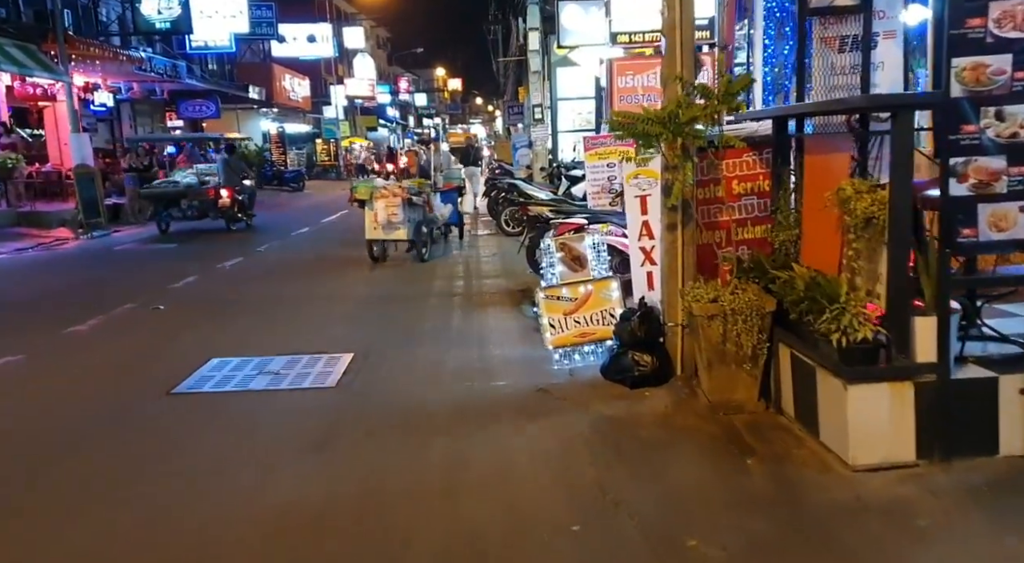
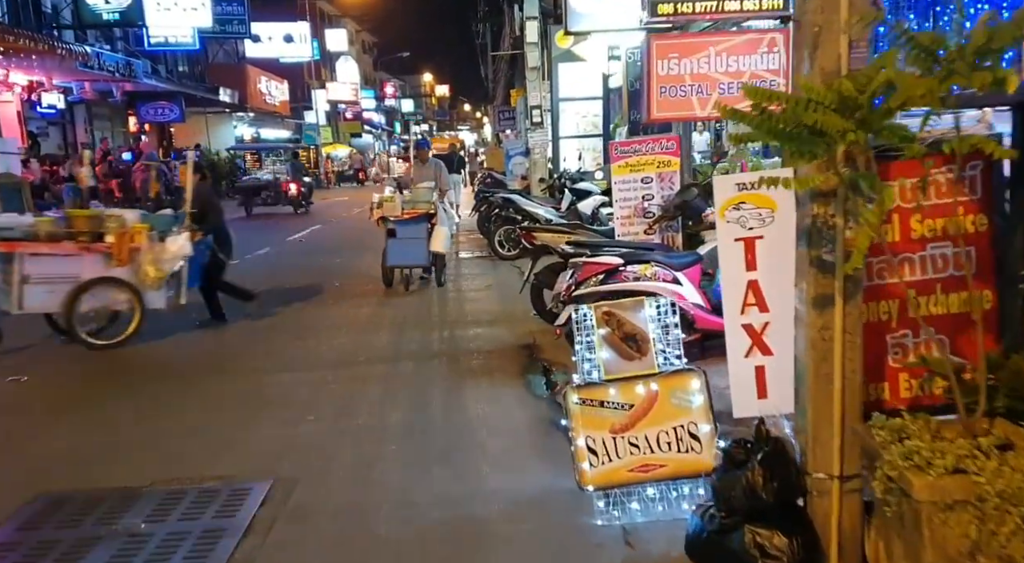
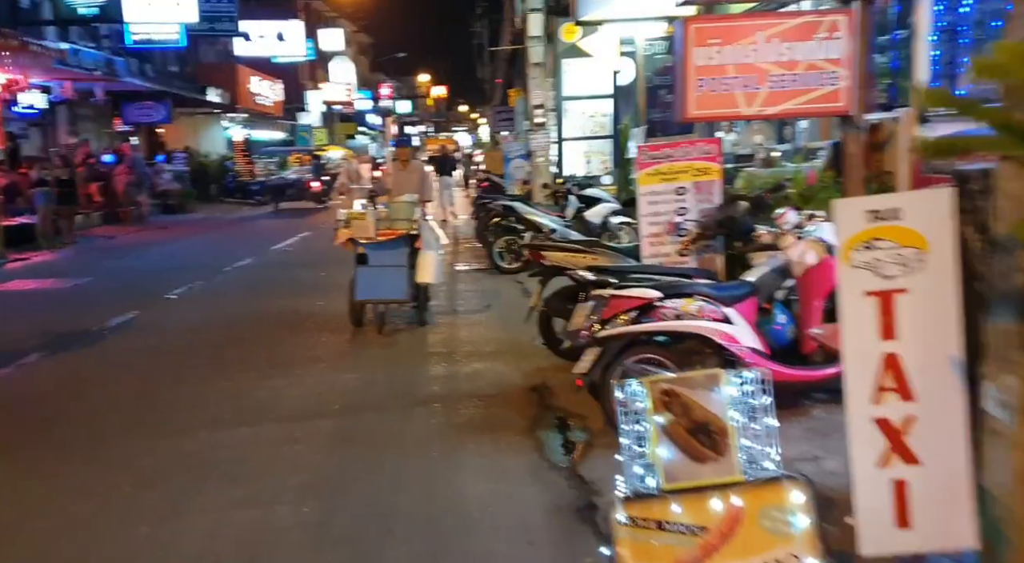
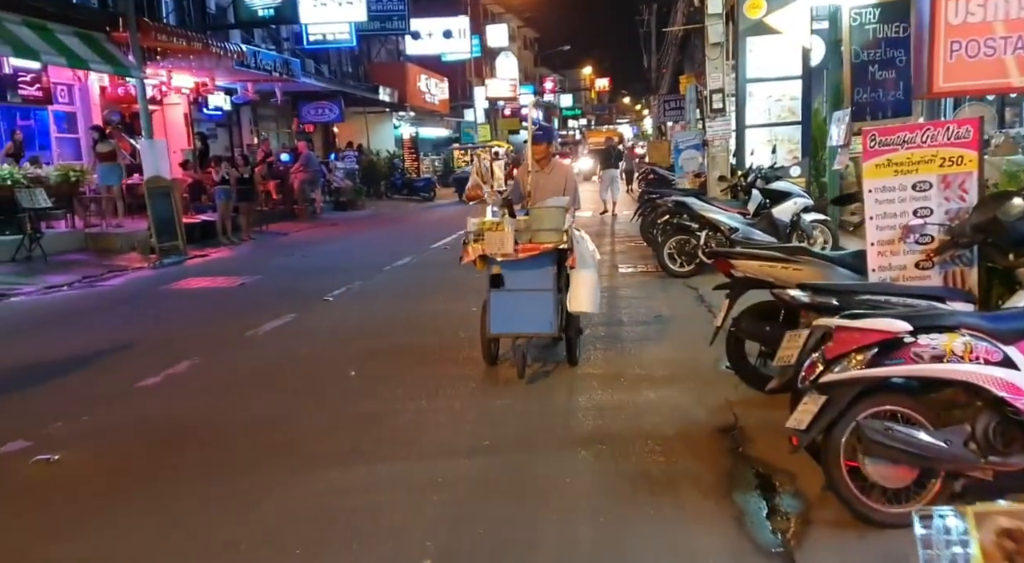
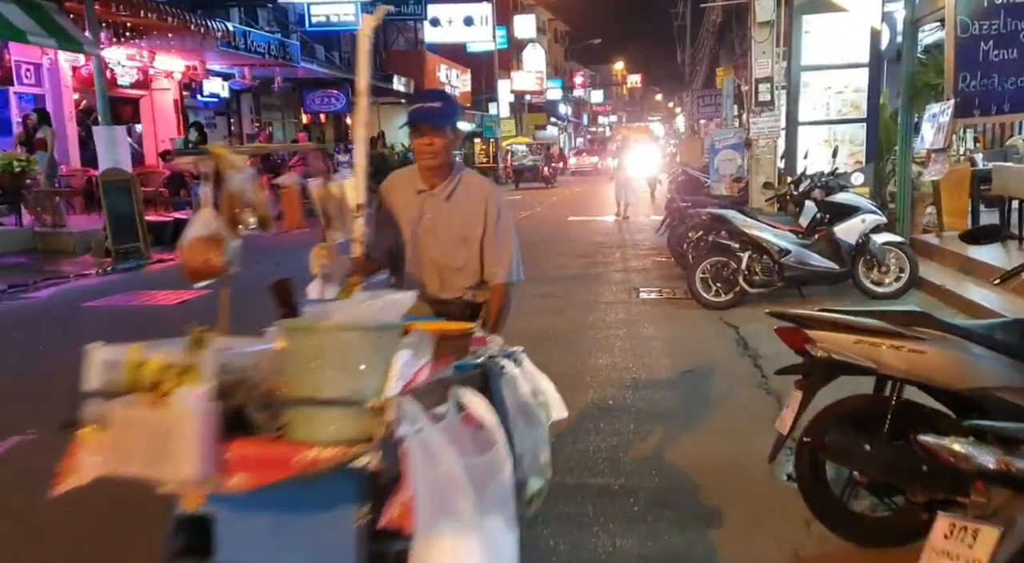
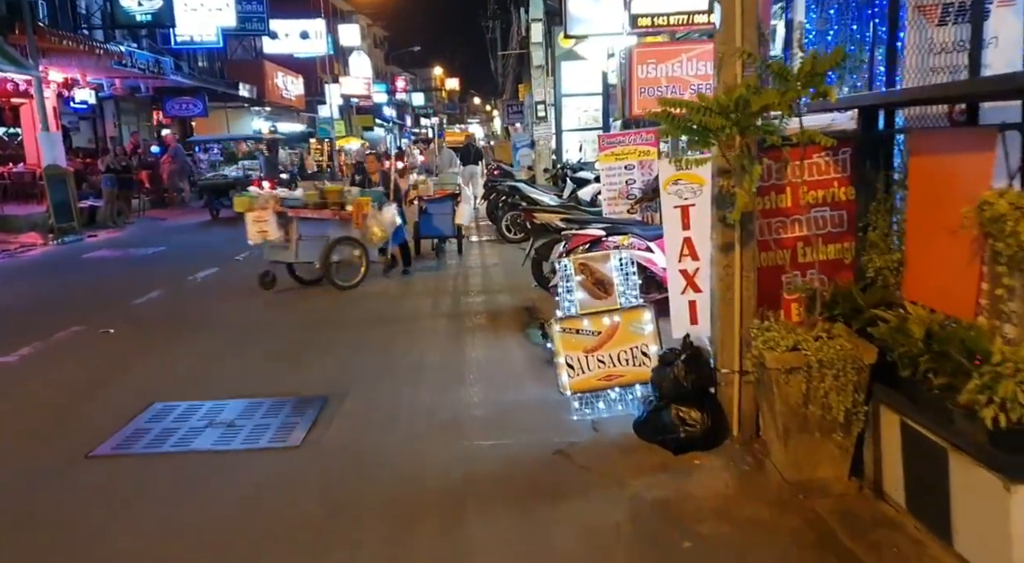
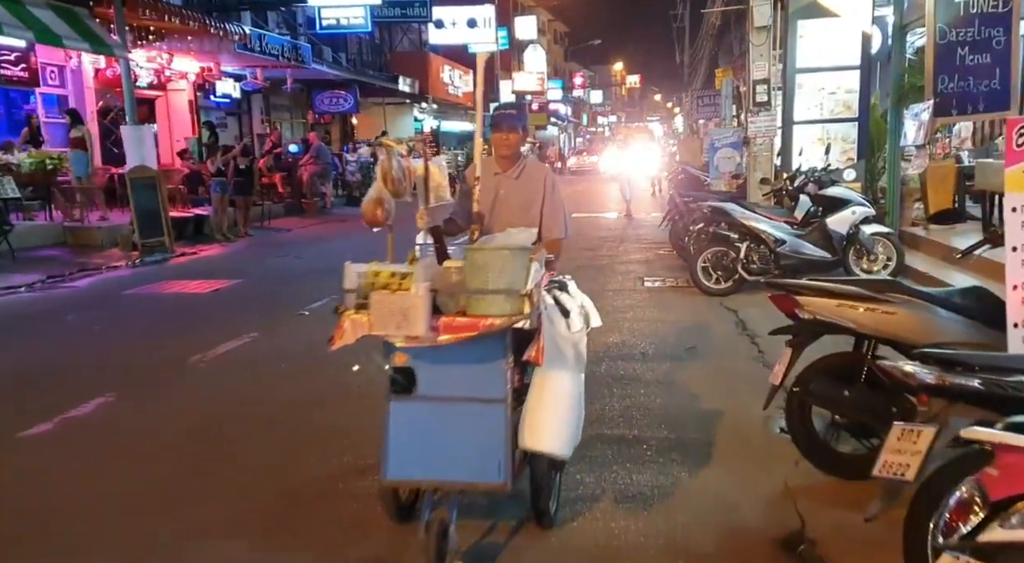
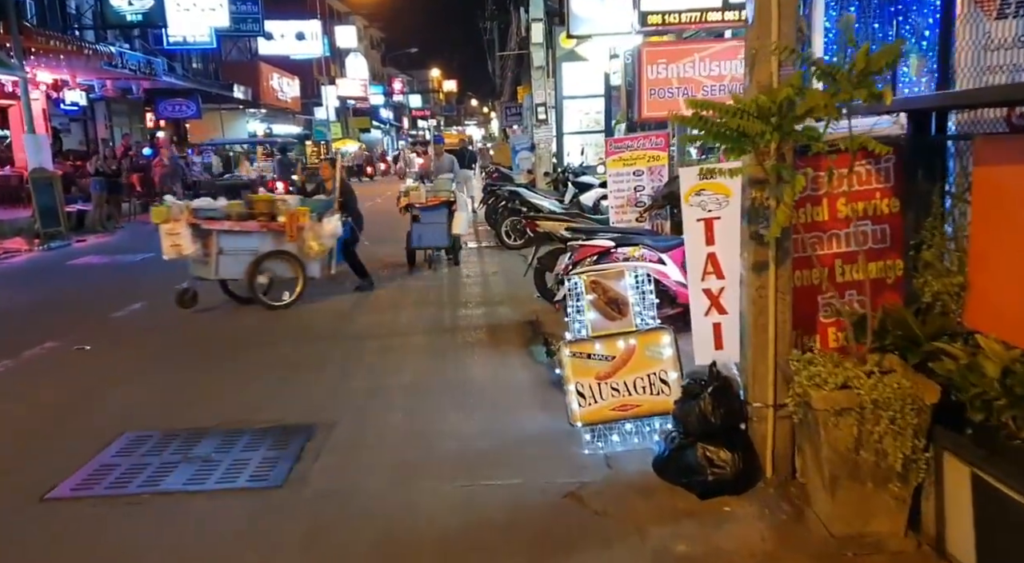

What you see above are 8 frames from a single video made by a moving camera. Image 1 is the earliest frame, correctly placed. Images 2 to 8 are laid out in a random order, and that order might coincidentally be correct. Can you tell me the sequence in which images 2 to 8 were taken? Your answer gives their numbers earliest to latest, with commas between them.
6, 8, 2, 3, 4, 7, 5
